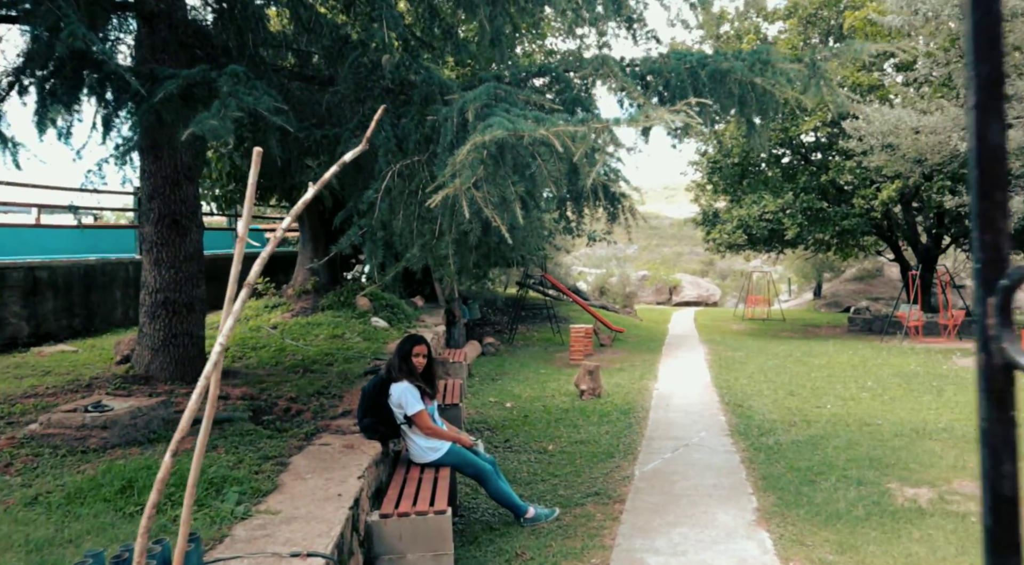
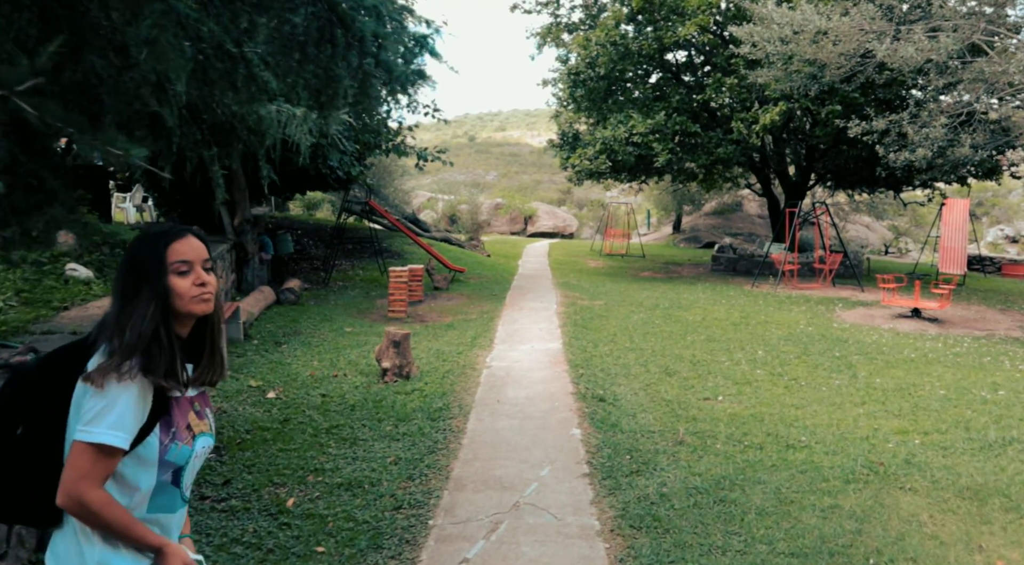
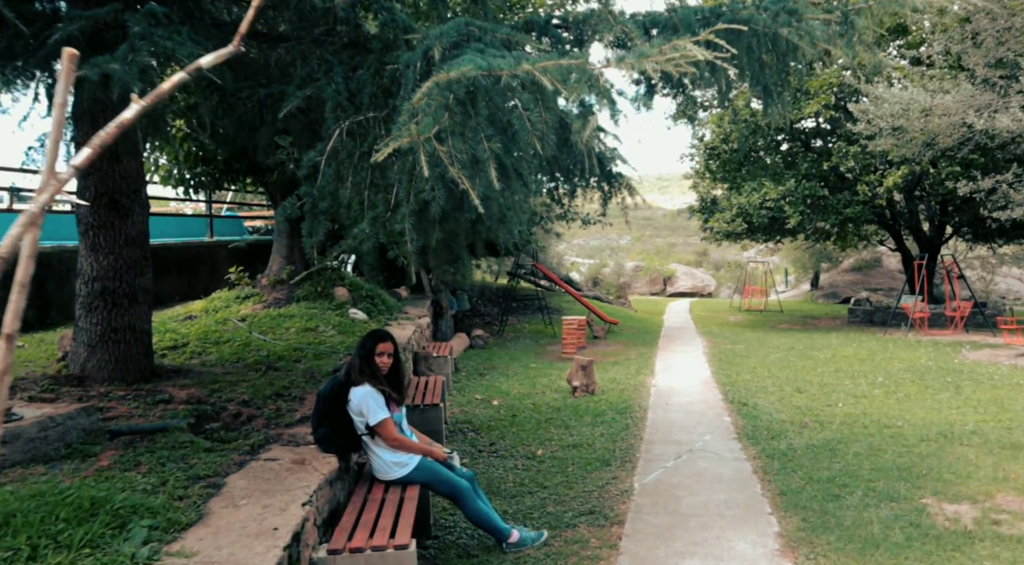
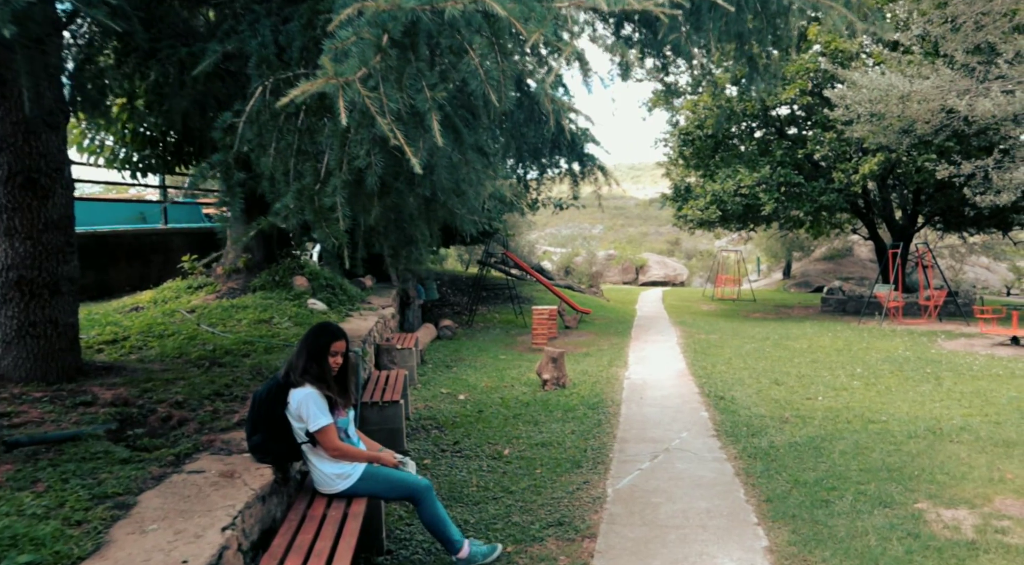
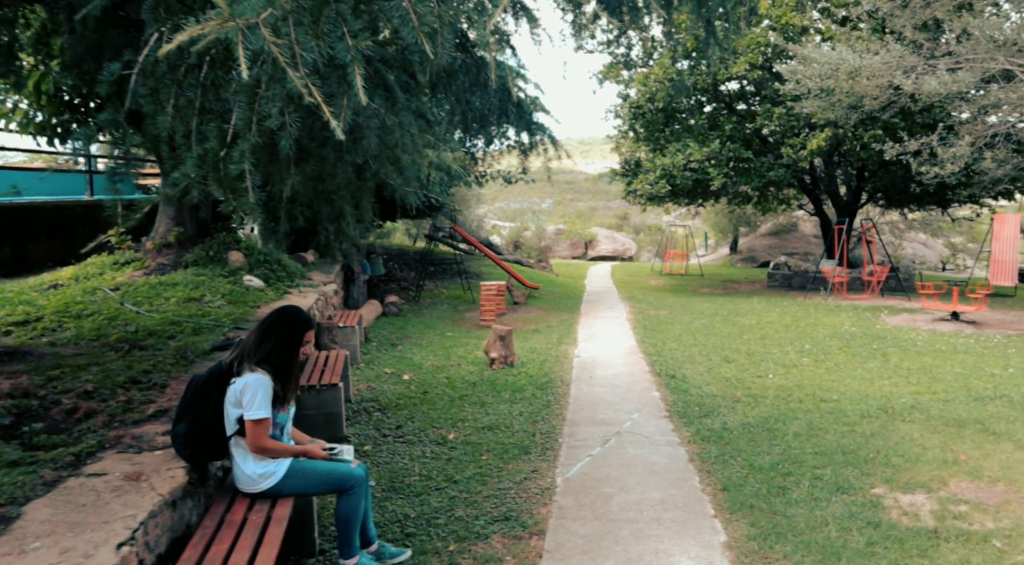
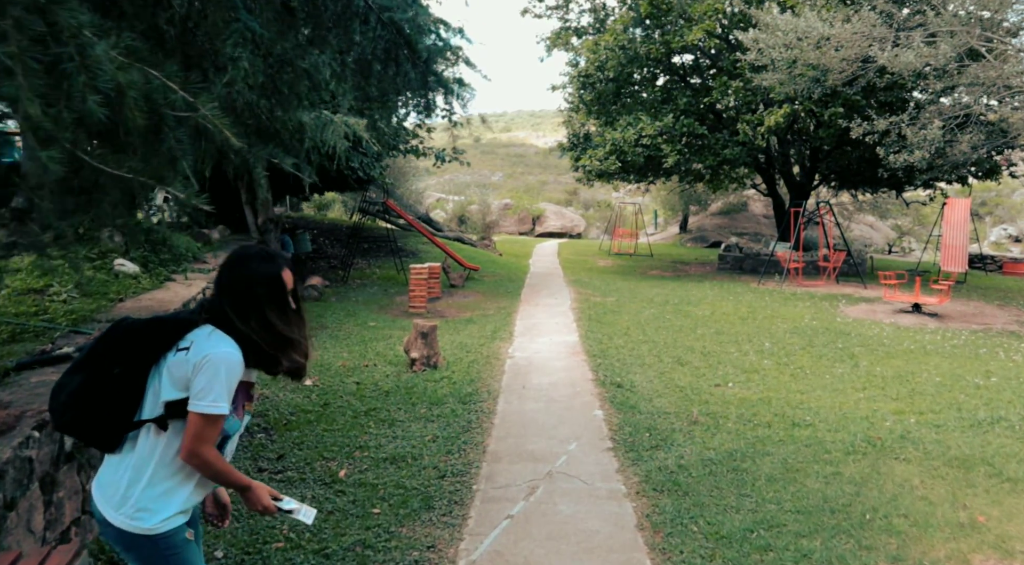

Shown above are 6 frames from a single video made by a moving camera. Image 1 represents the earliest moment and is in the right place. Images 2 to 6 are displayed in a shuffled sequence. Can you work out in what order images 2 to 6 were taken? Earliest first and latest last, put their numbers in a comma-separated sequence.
3, 4, 5, 6, 2
